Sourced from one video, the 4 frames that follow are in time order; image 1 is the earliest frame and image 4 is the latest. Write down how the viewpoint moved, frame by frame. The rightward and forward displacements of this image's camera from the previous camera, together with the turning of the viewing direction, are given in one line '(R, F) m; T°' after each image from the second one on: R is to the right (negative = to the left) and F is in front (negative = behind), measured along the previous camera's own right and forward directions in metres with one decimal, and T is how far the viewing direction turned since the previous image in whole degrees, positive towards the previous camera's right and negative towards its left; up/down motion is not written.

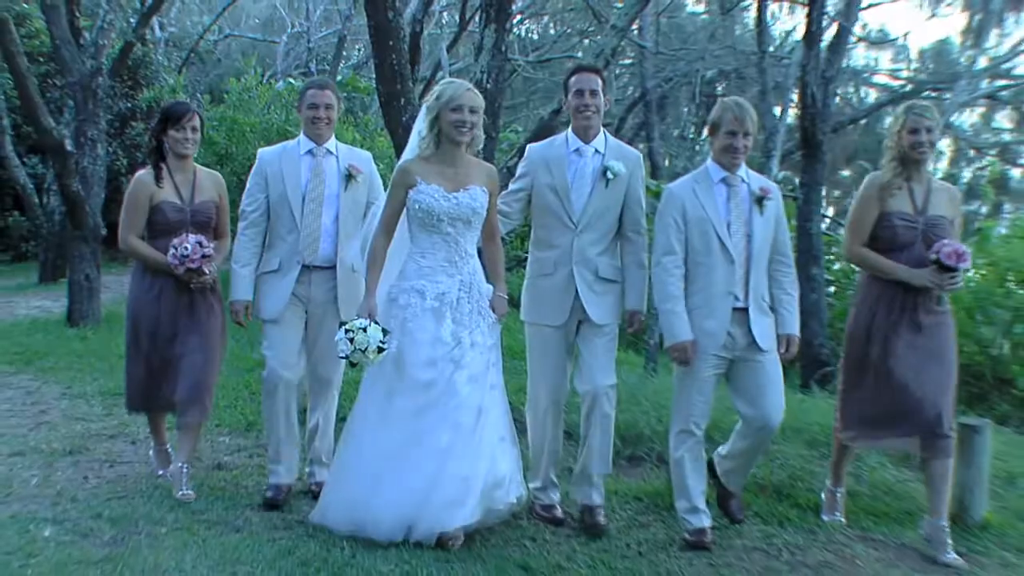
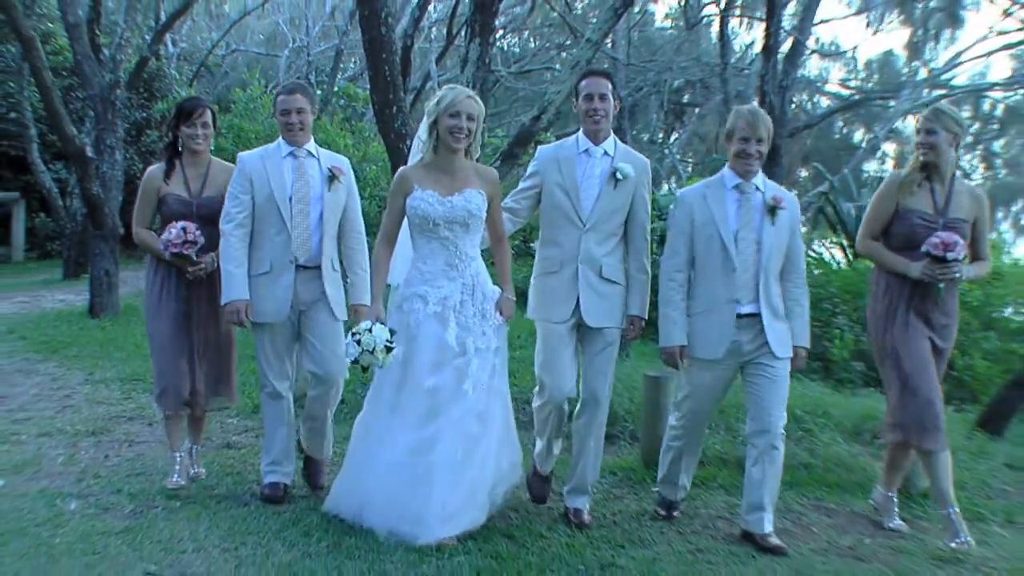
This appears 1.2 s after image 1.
(0.0, -0.5) m; +1°
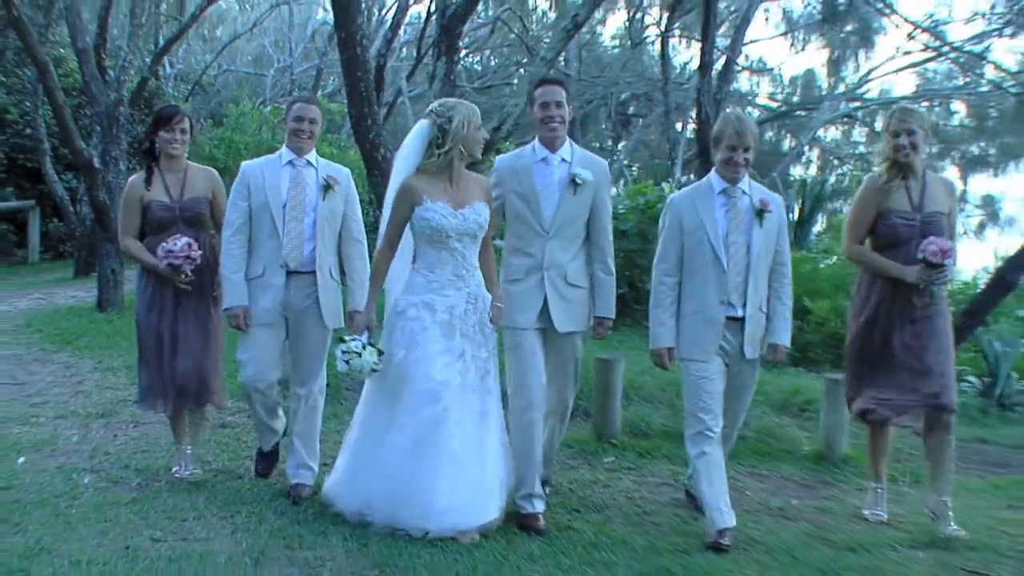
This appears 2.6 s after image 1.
(0.0, -0.8) m; +1°
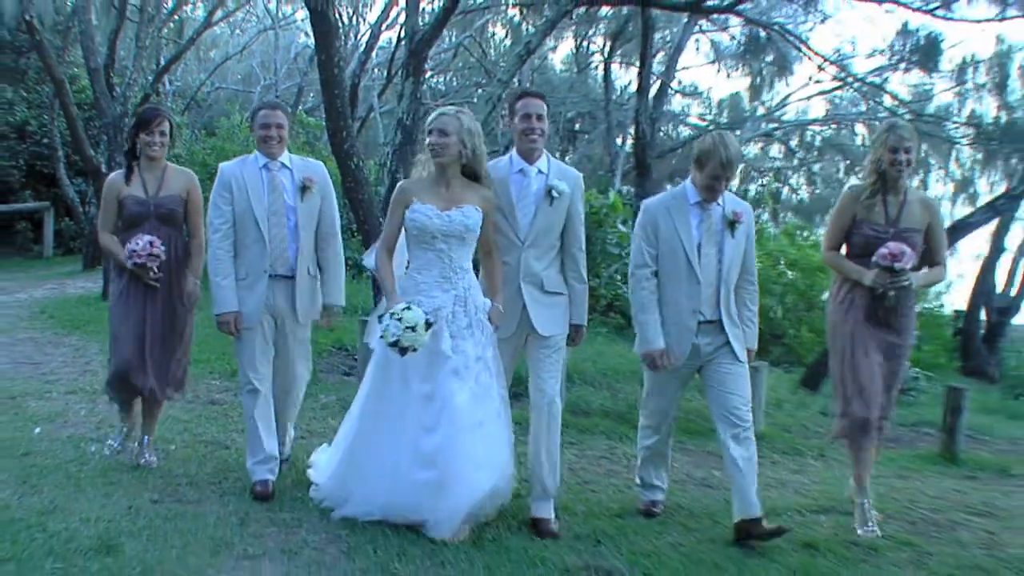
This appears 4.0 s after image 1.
(0.0, -1.0) m; +2°
